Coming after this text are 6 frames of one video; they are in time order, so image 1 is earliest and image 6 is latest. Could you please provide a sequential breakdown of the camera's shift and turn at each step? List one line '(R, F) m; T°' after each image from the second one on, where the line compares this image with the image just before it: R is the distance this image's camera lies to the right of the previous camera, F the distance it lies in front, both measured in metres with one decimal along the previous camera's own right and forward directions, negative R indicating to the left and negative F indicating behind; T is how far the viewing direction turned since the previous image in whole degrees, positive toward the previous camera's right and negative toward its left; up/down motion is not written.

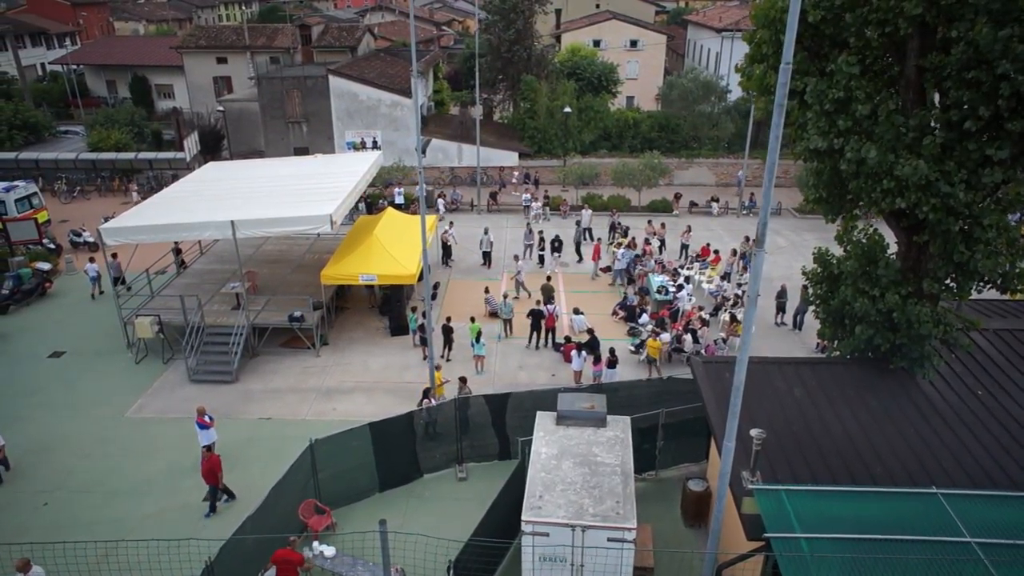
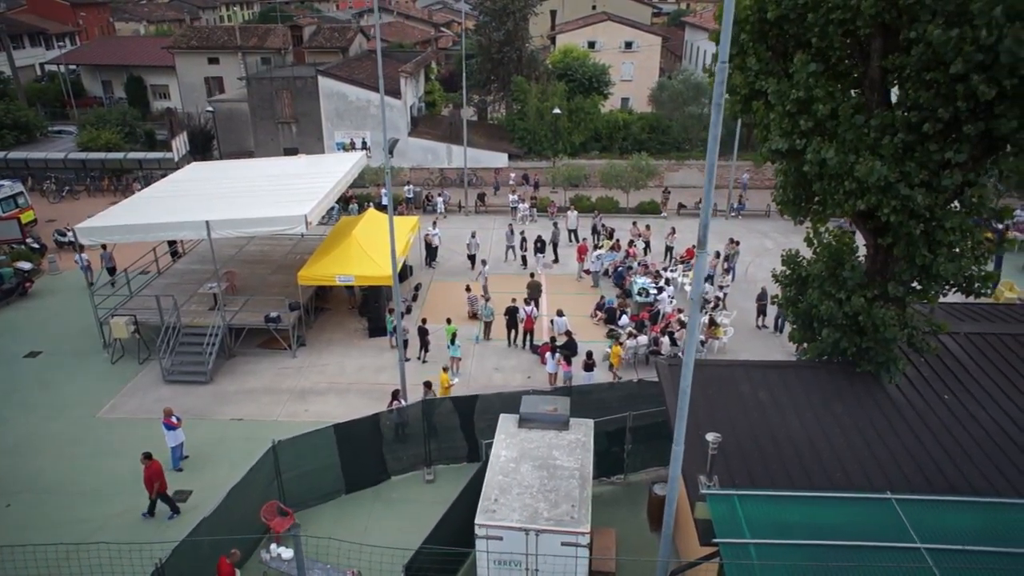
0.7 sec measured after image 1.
(+0.7, +0.1) m; 0°
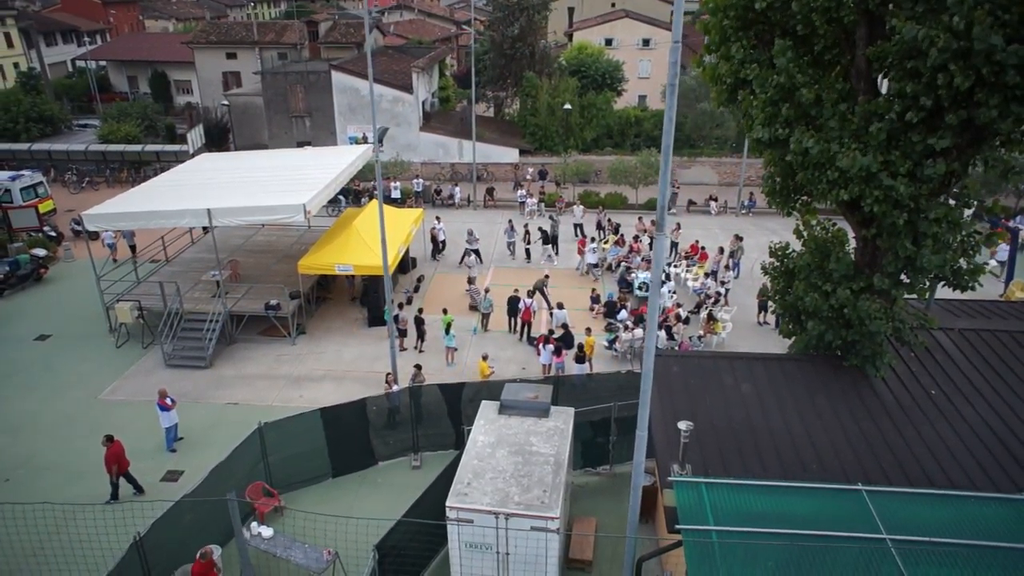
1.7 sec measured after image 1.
(+0.7, 0.0) m; -2°
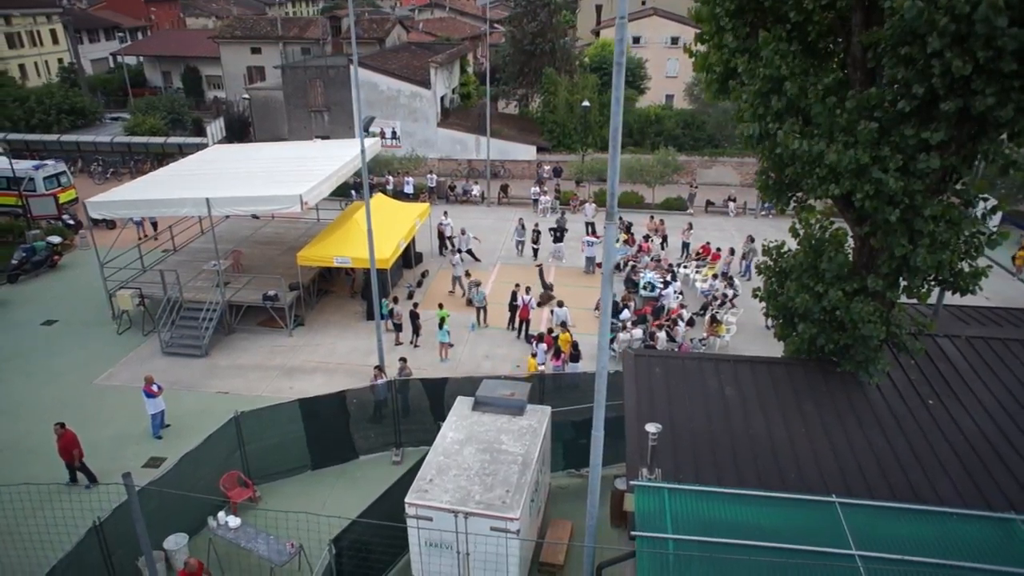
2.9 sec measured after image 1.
(+0.9, +0.3) m; -3°
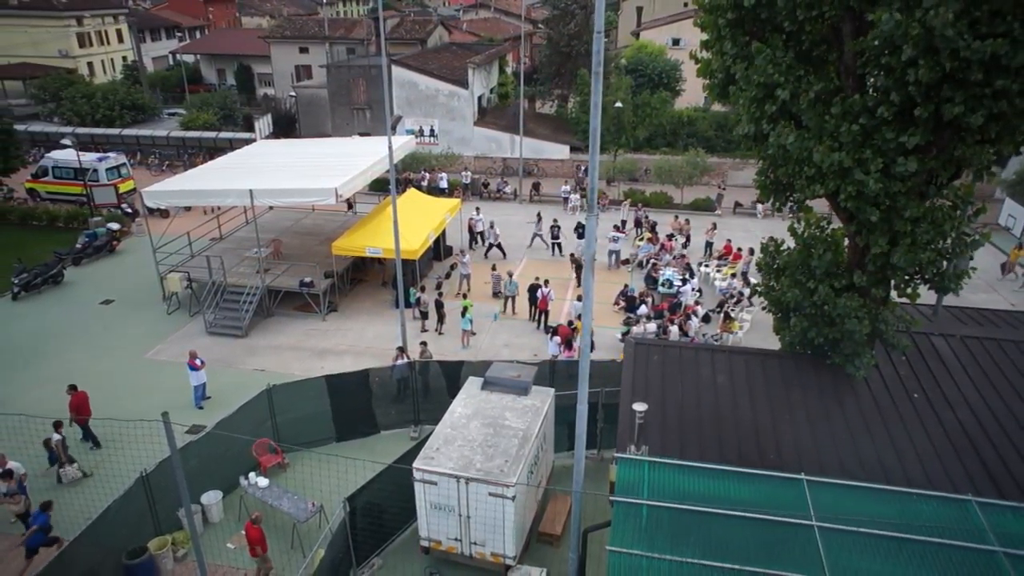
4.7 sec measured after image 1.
(+0.6, -0.8) m; -4°
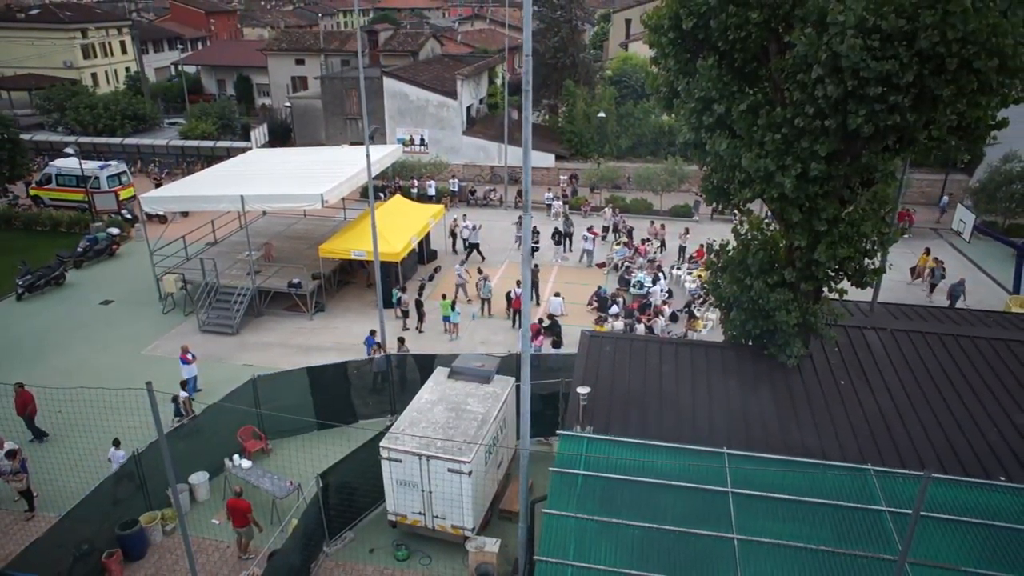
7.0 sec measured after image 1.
(+0.7, -1.0) m; 0°
